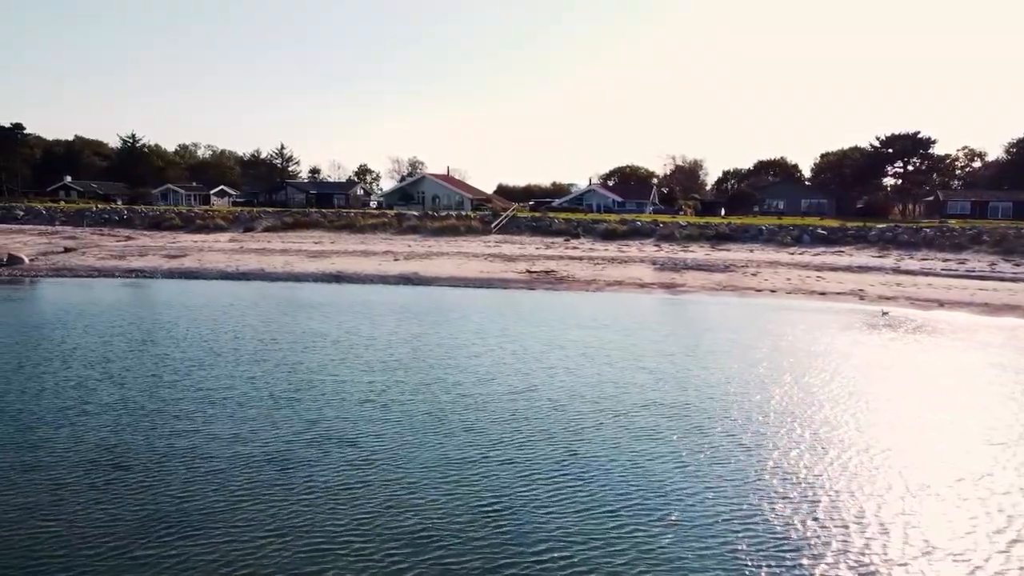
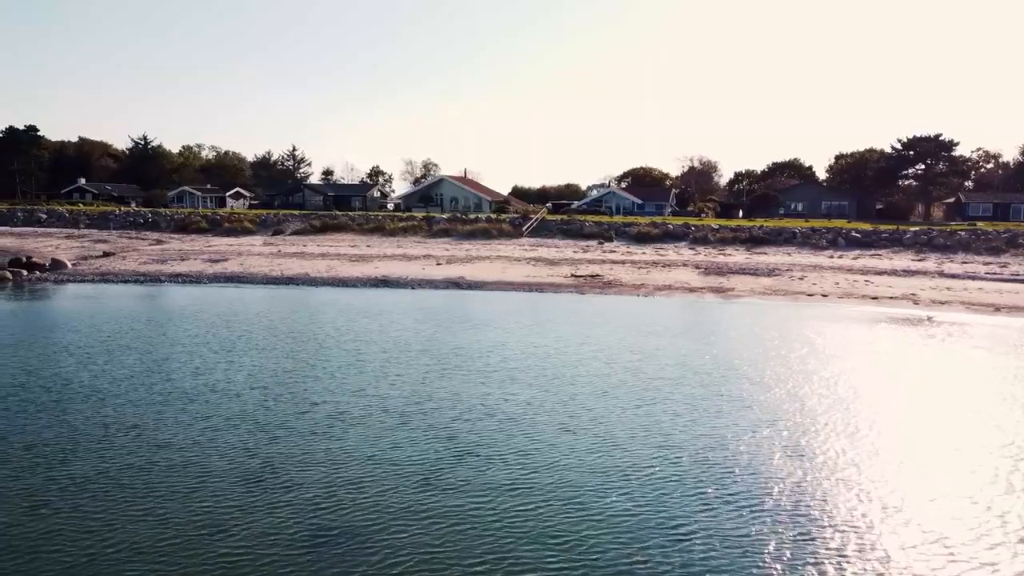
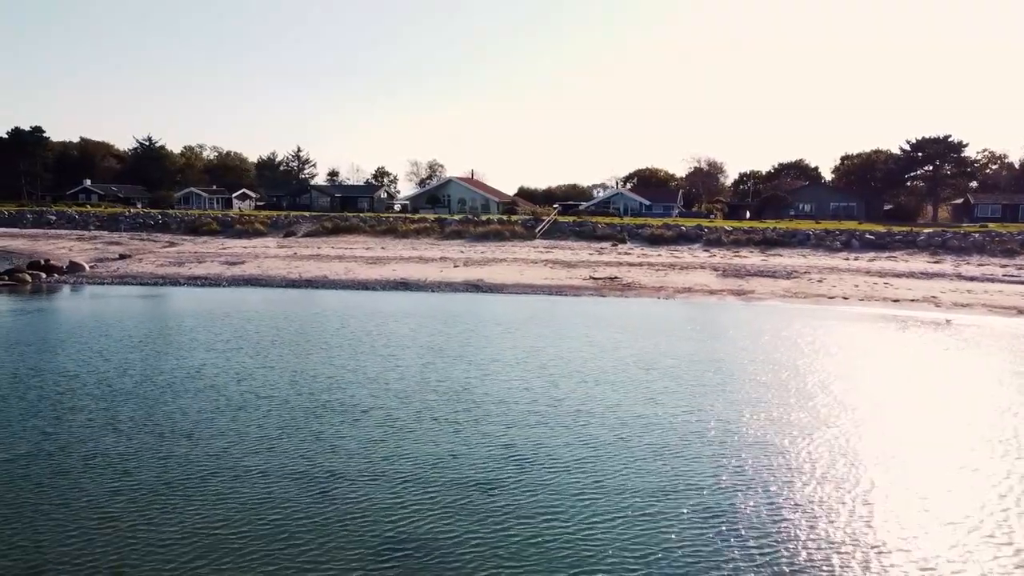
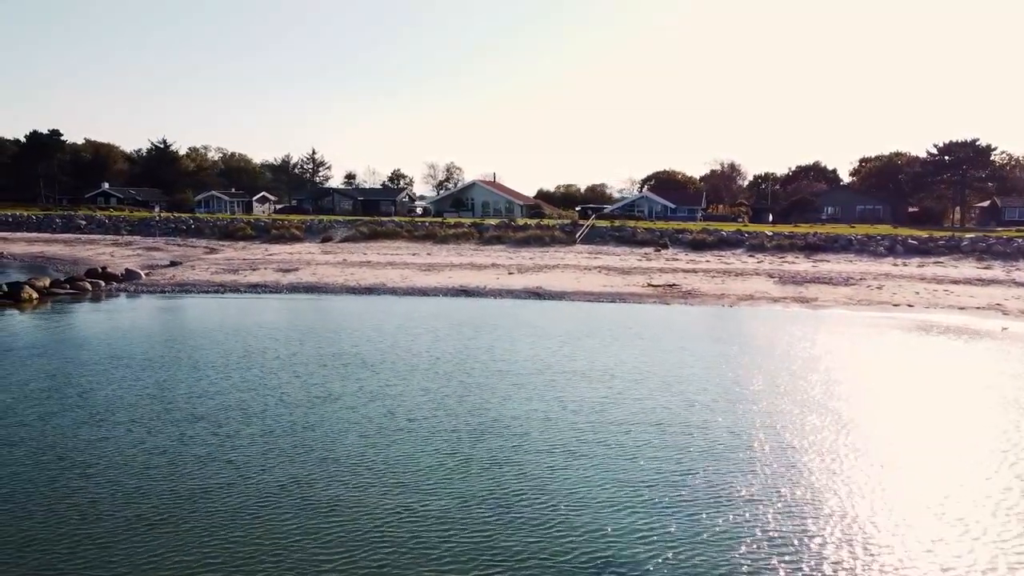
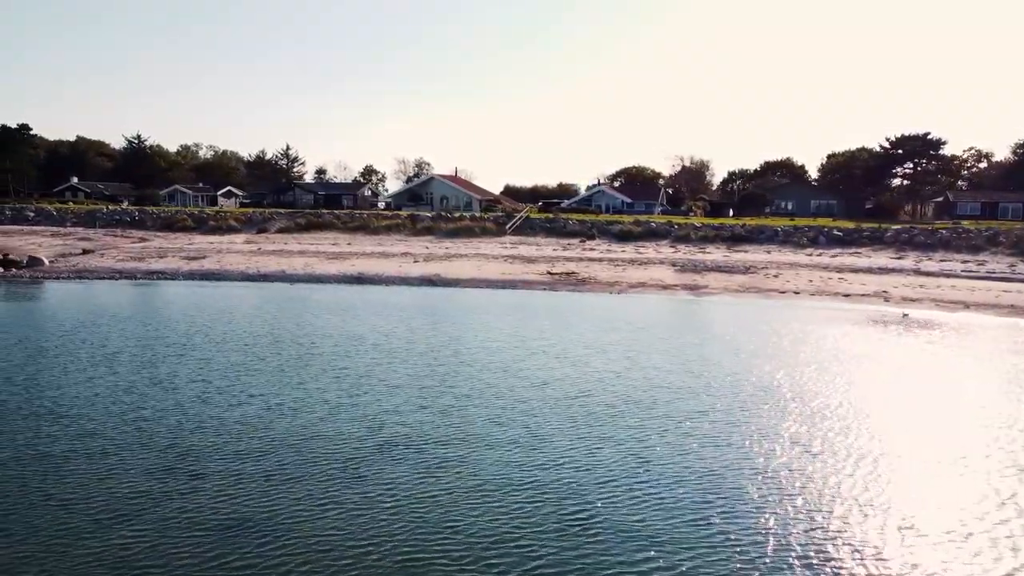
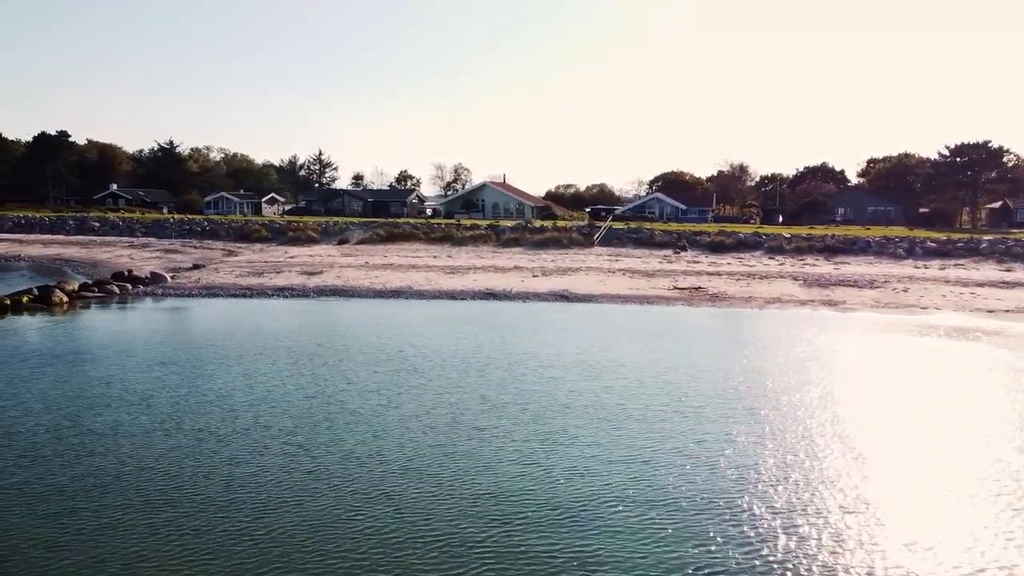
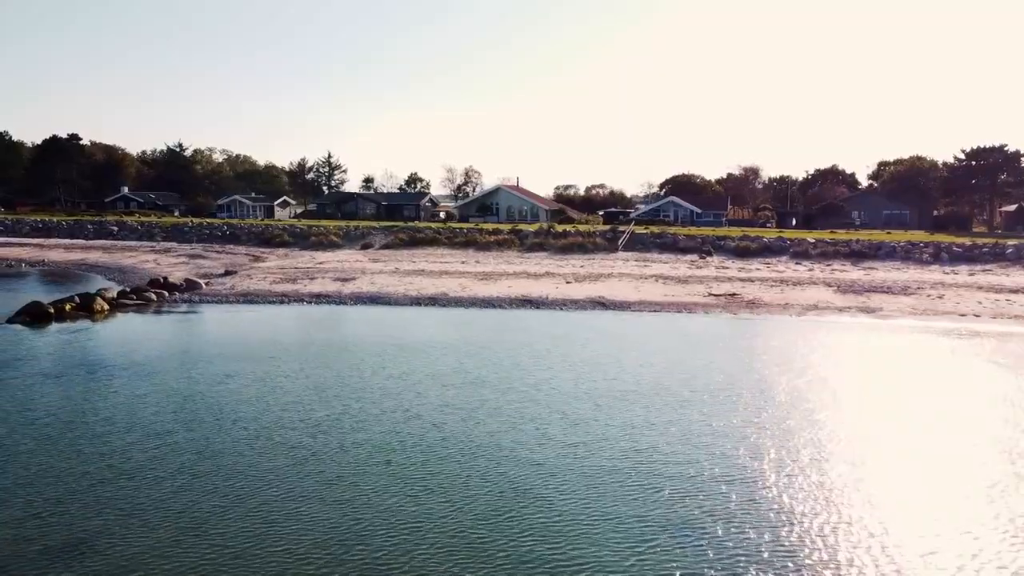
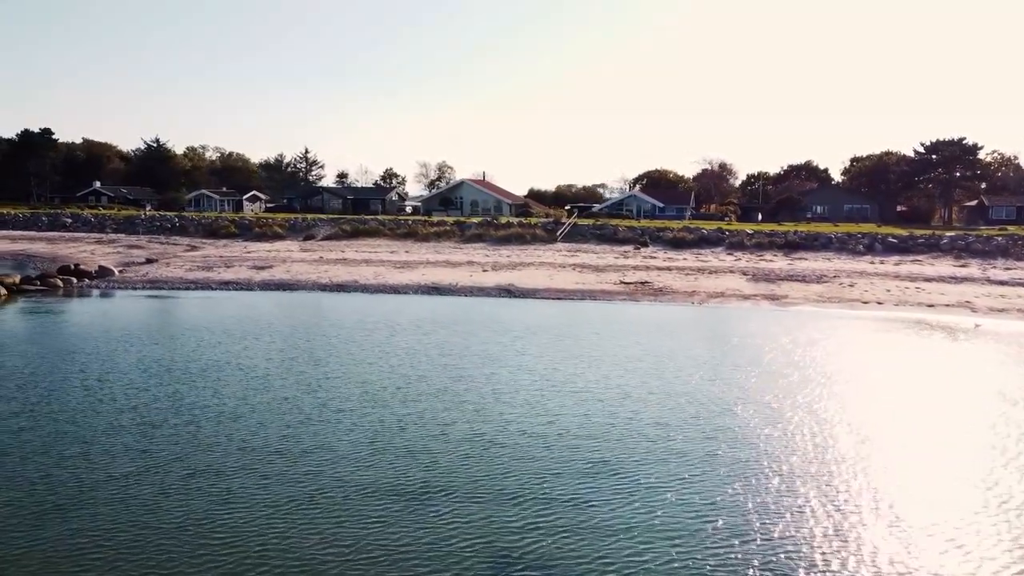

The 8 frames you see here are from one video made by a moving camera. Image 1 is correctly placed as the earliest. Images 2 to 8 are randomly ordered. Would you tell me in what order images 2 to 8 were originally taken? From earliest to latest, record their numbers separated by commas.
5, 2, 3, 8, 4, 6, 7
